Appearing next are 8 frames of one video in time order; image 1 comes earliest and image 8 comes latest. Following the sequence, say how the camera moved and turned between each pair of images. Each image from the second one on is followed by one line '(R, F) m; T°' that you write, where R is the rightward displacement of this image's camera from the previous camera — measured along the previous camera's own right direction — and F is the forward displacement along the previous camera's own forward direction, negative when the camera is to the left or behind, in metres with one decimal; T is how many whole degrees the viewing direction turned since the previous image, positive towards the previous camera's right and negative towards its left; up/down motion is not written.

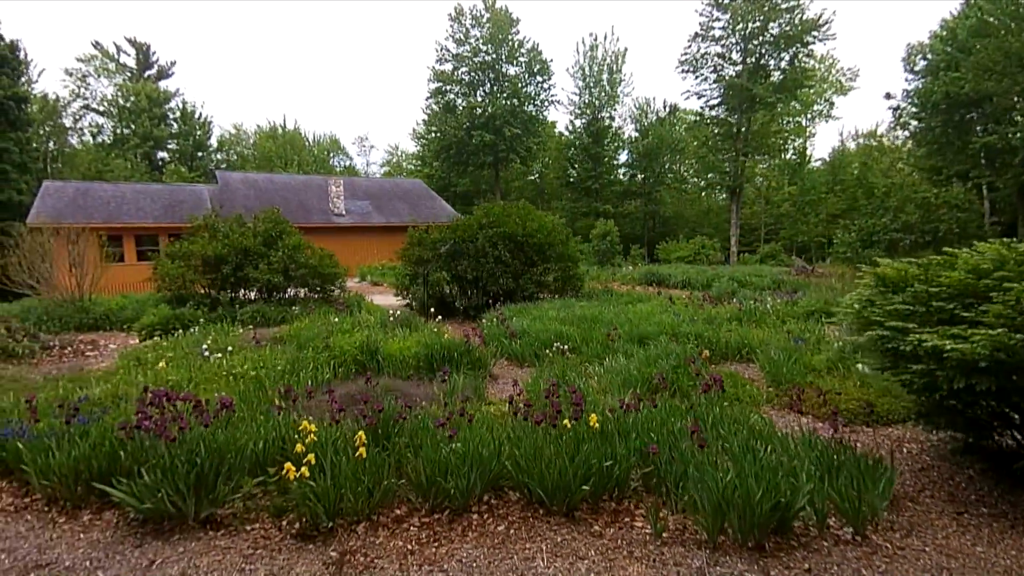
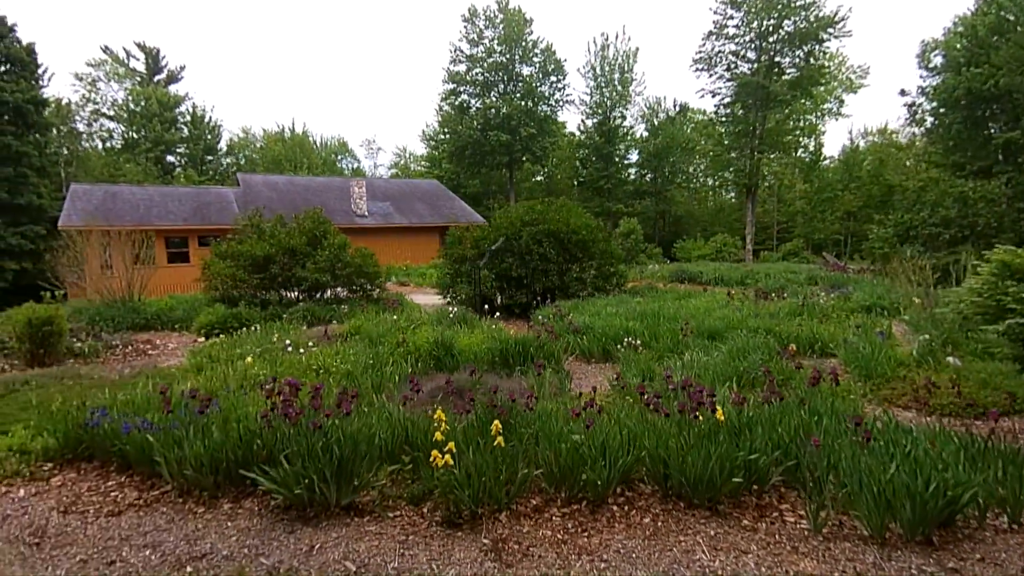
(-0.8, 0.0) m; 0°
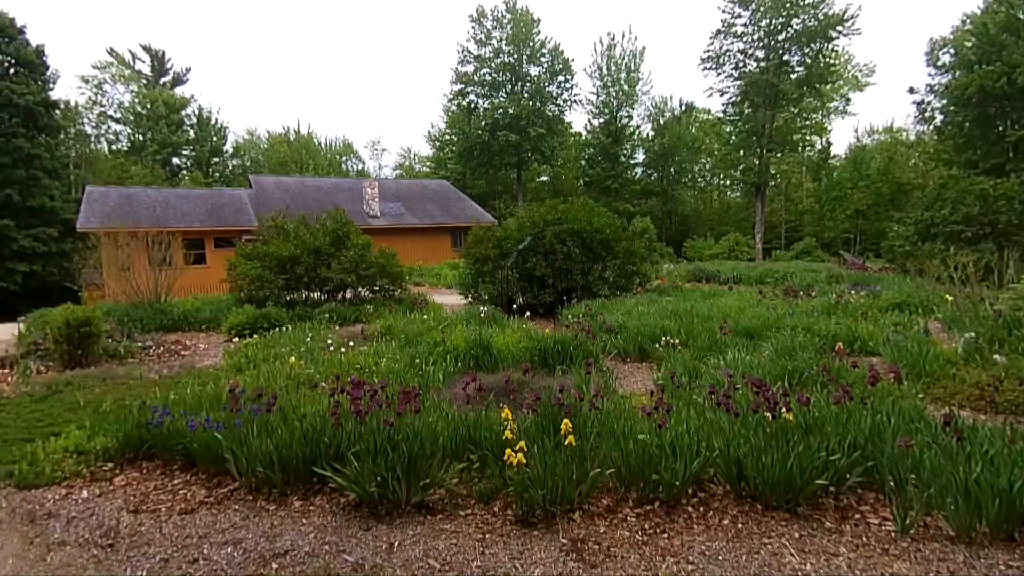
(-0.4, 0.0) m; 0°
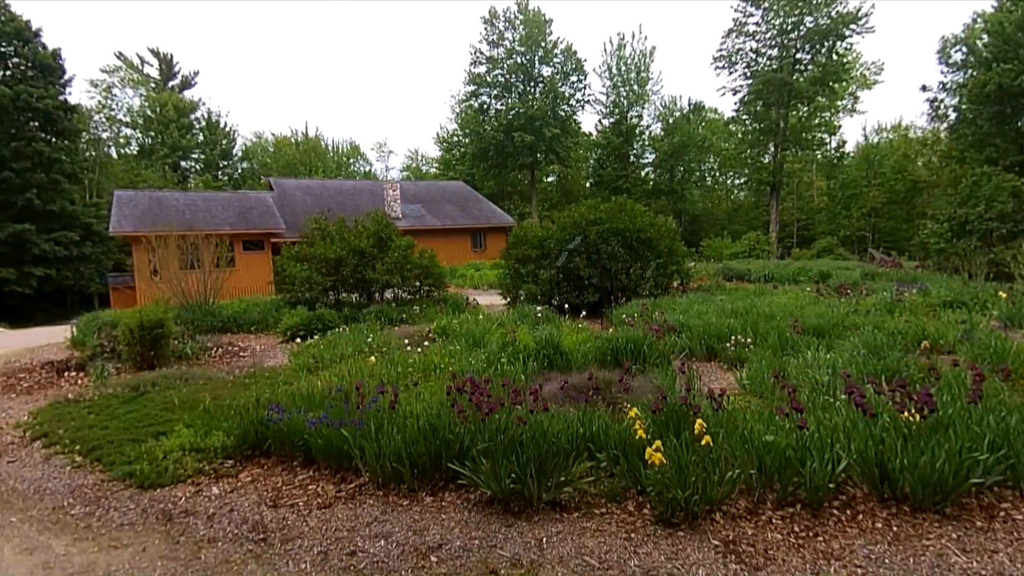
(-0.8, -0.1) m; 0°
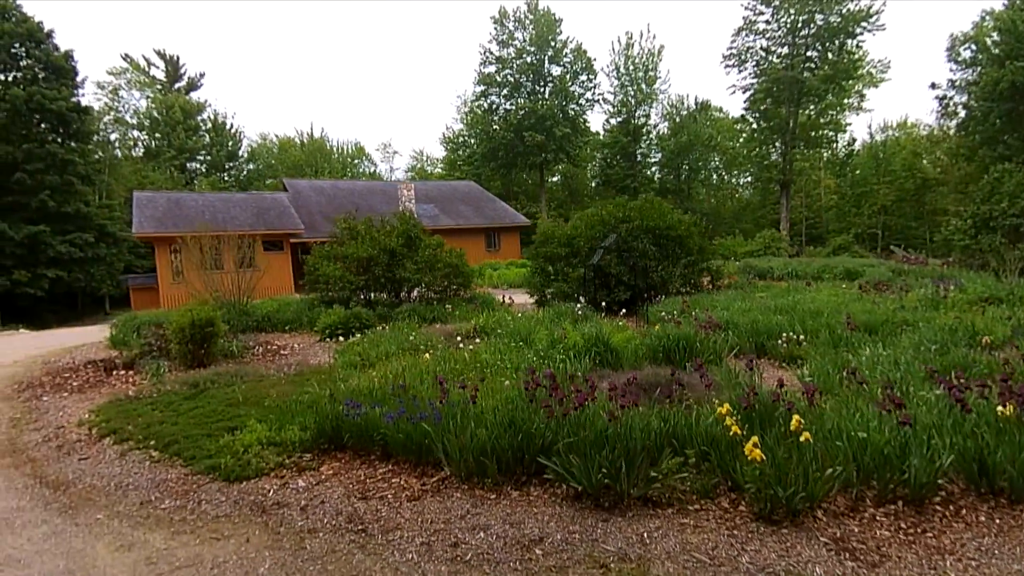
(-0.6, 0.0) m; 0°
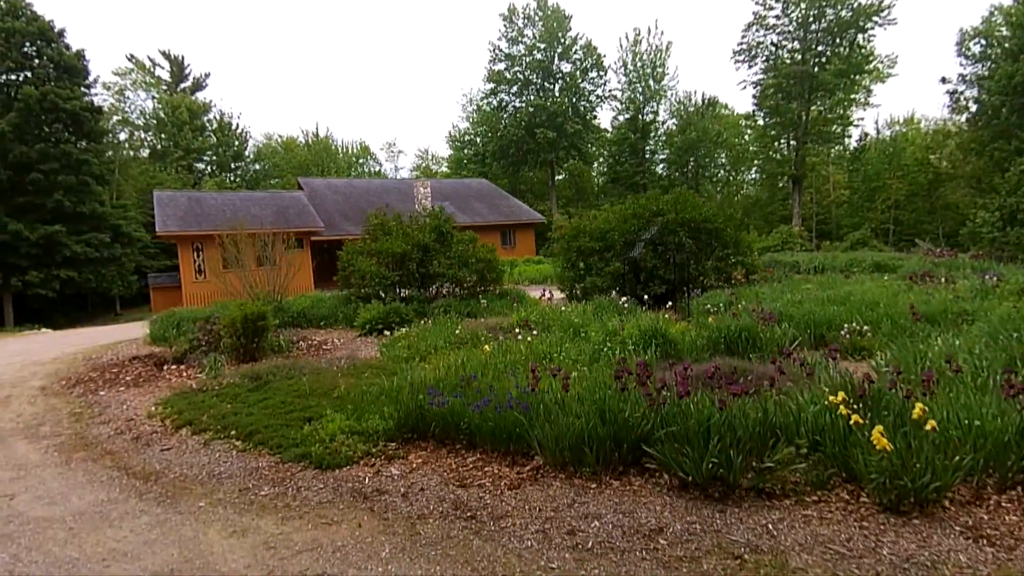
(-0.7, 0.0) m; 0°
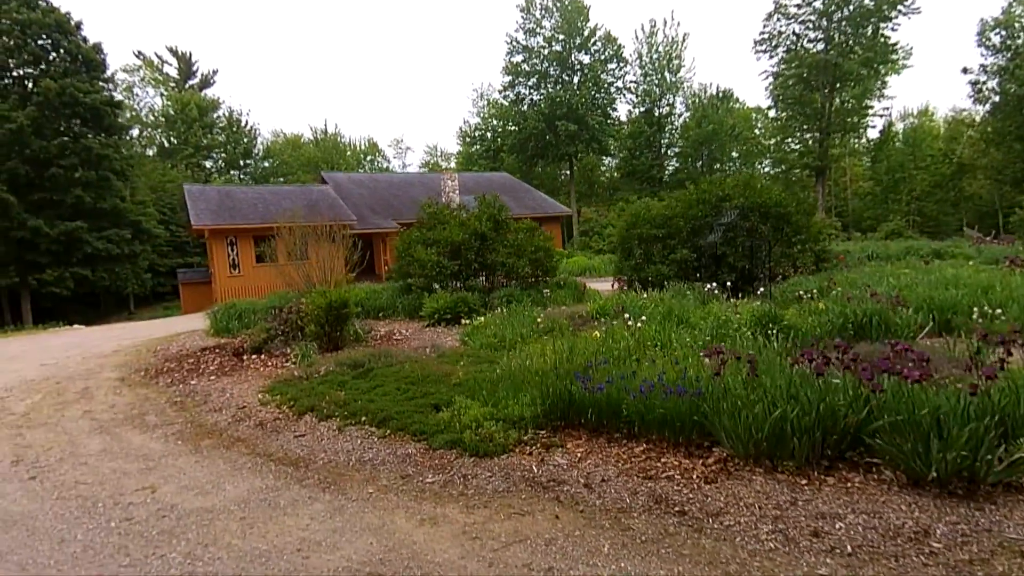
(-1.2, +0.3) m; 0°
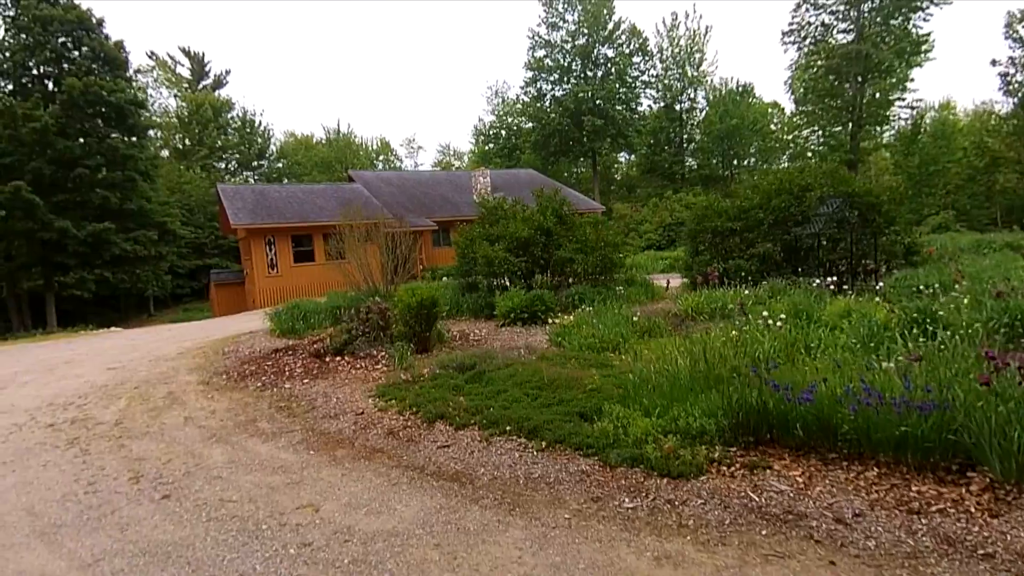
(-1.2, +0.5) m; -1°
